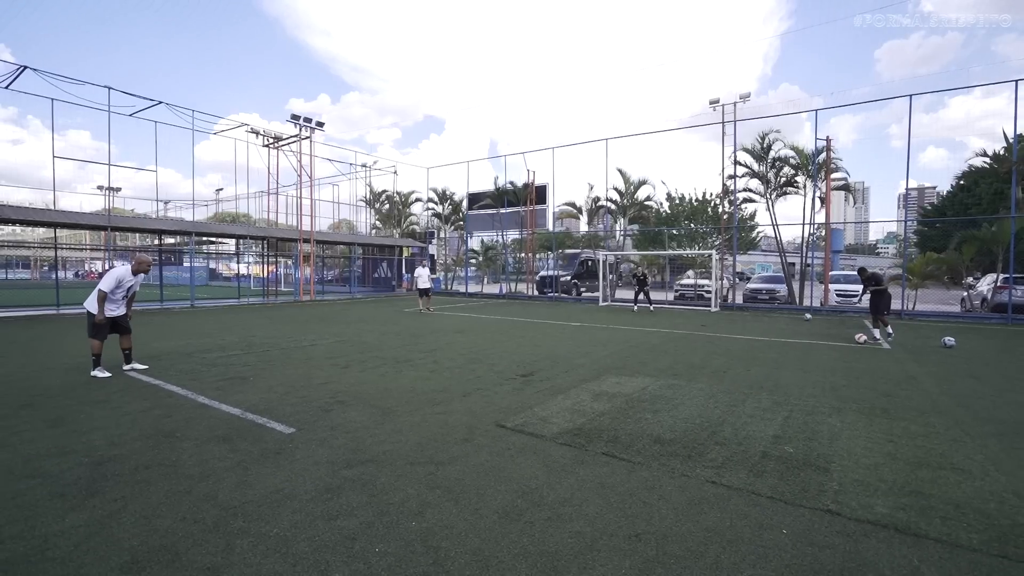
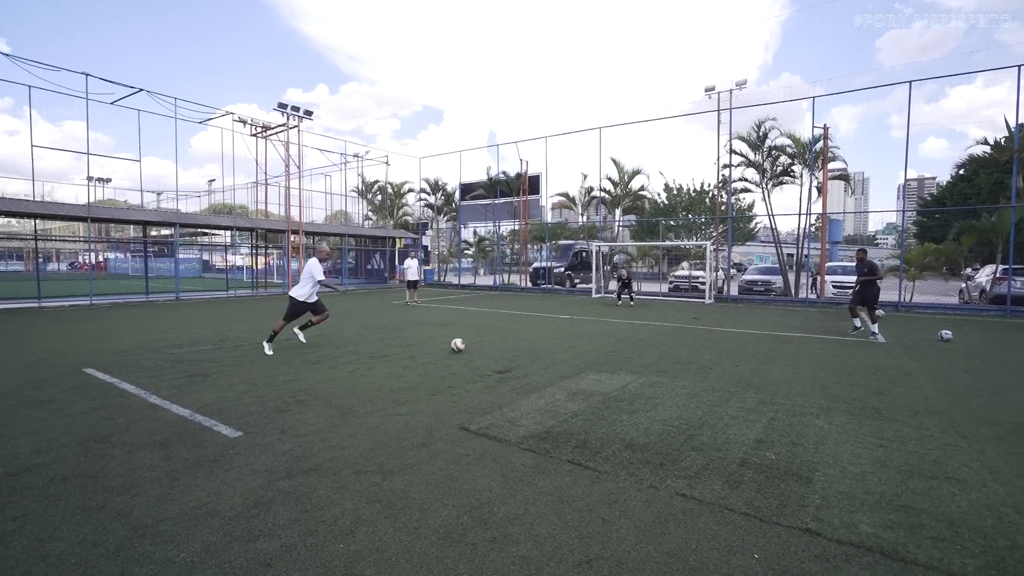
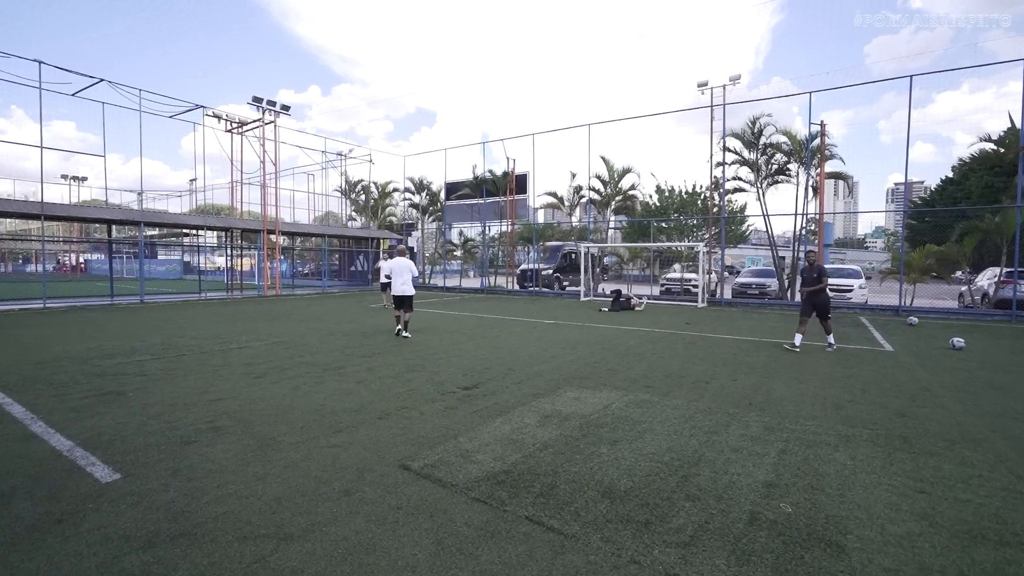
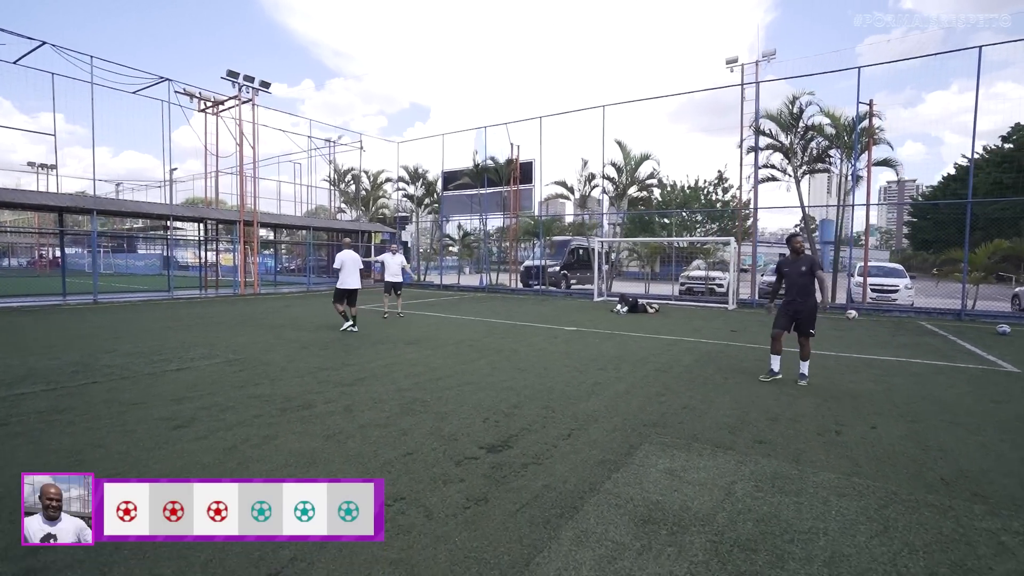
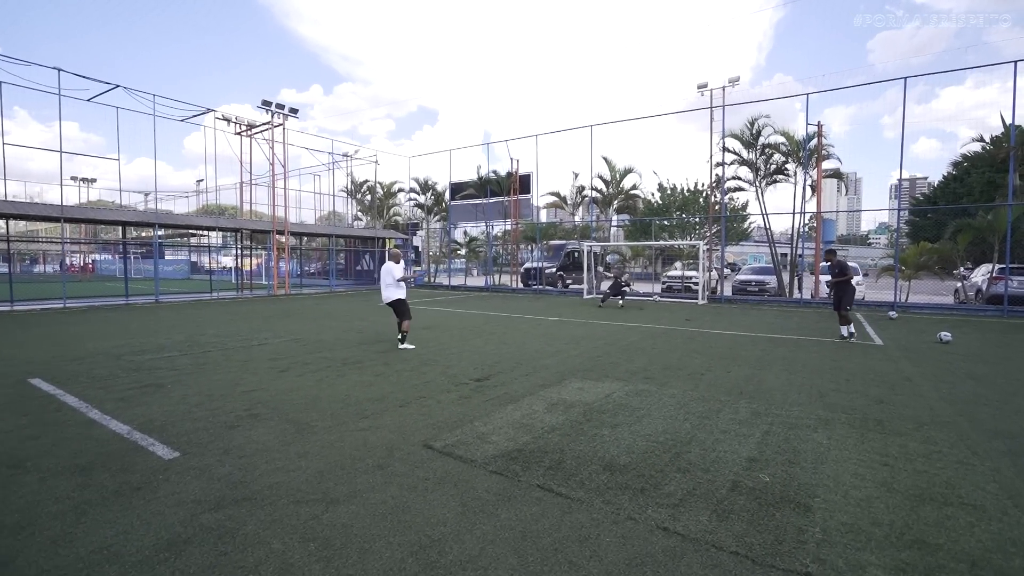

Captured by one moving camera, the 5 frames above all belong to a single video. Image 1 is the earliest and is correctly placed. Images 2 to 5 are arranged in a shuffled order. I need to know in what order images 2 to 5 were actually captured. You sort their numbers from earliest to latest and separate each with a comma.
2, 5, 3, 4
